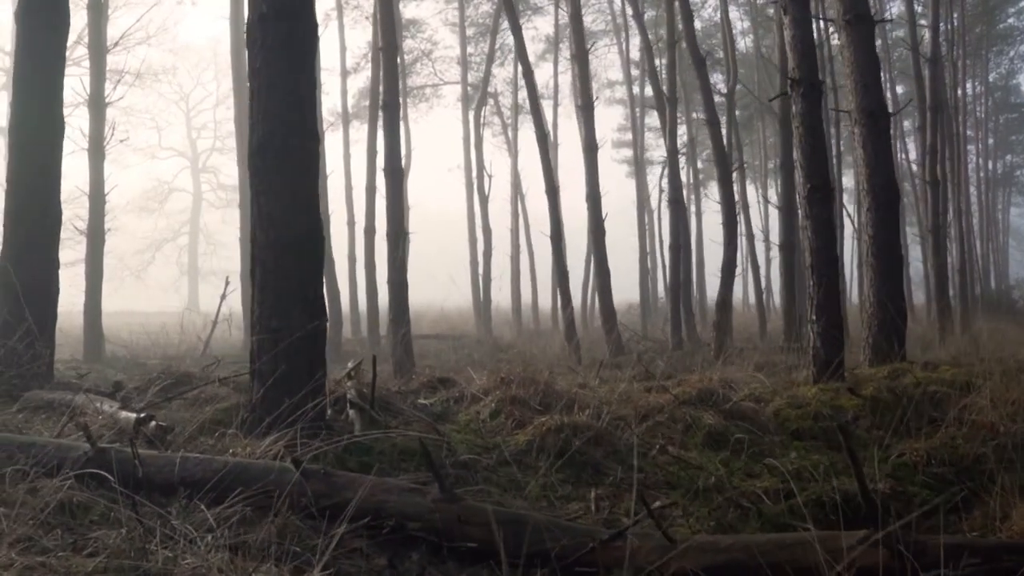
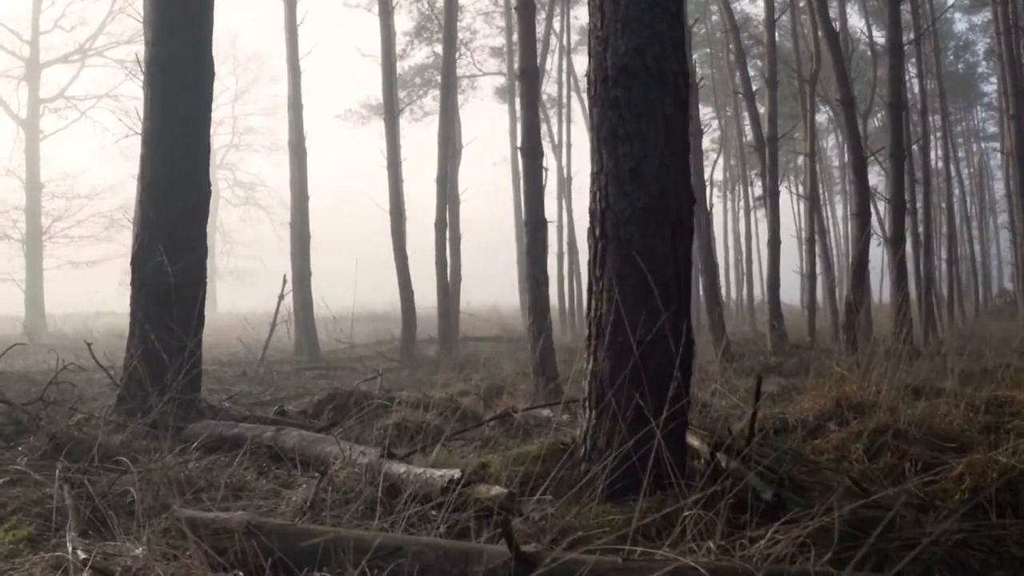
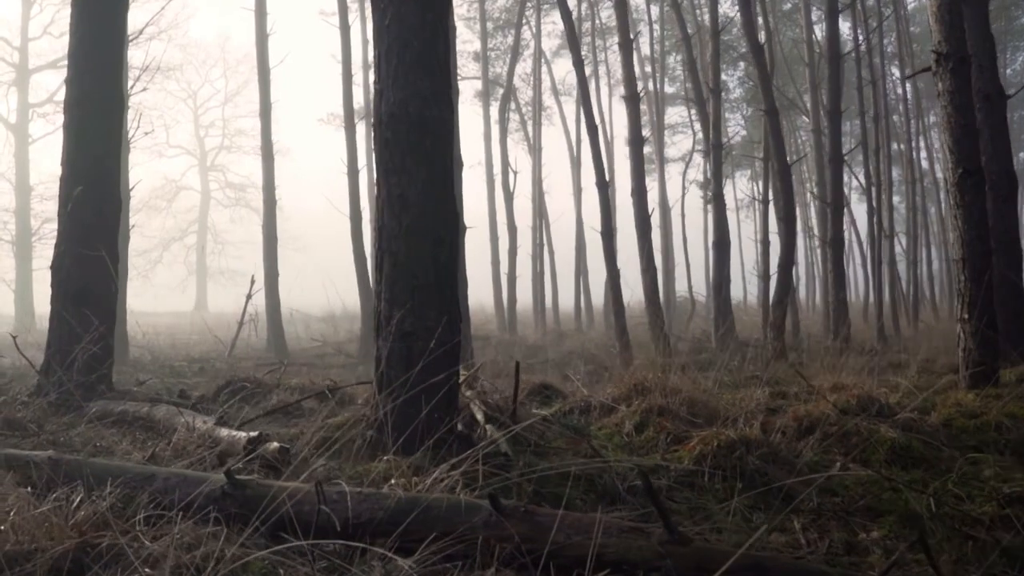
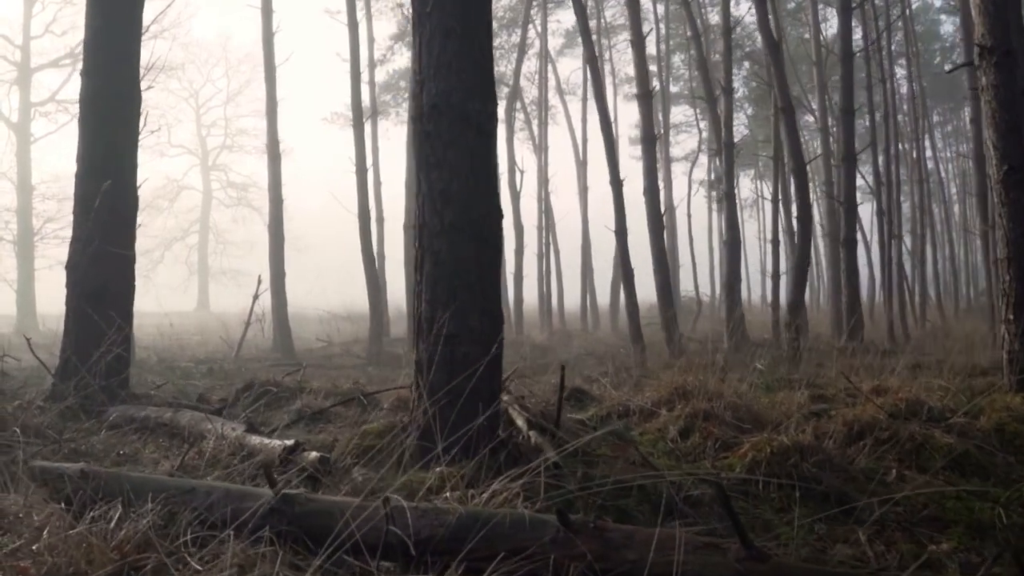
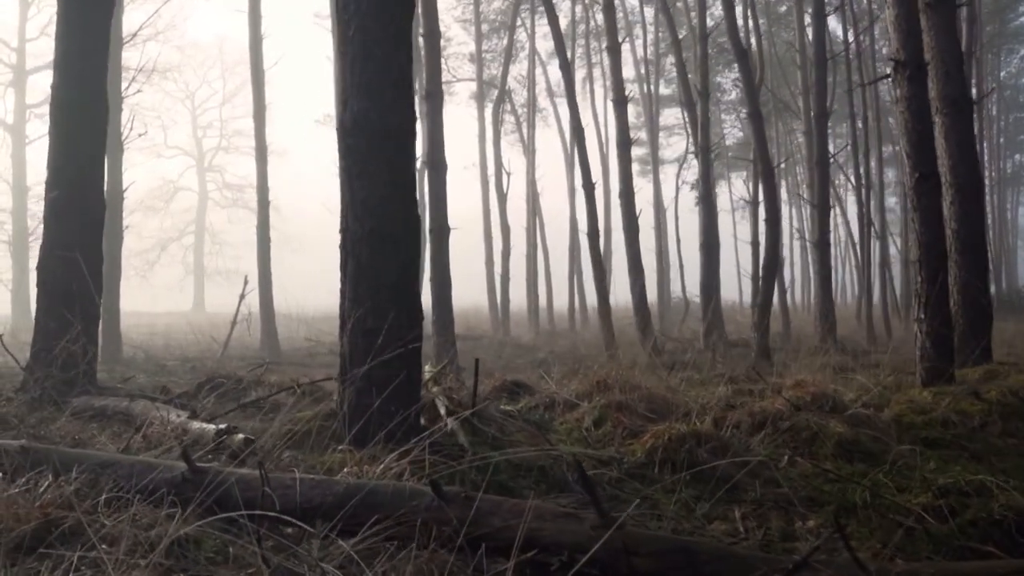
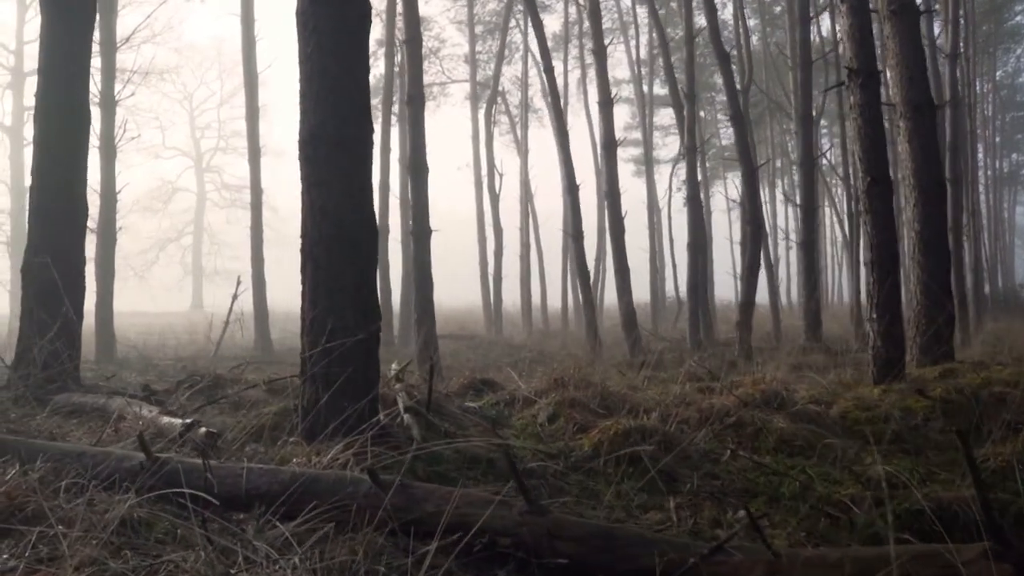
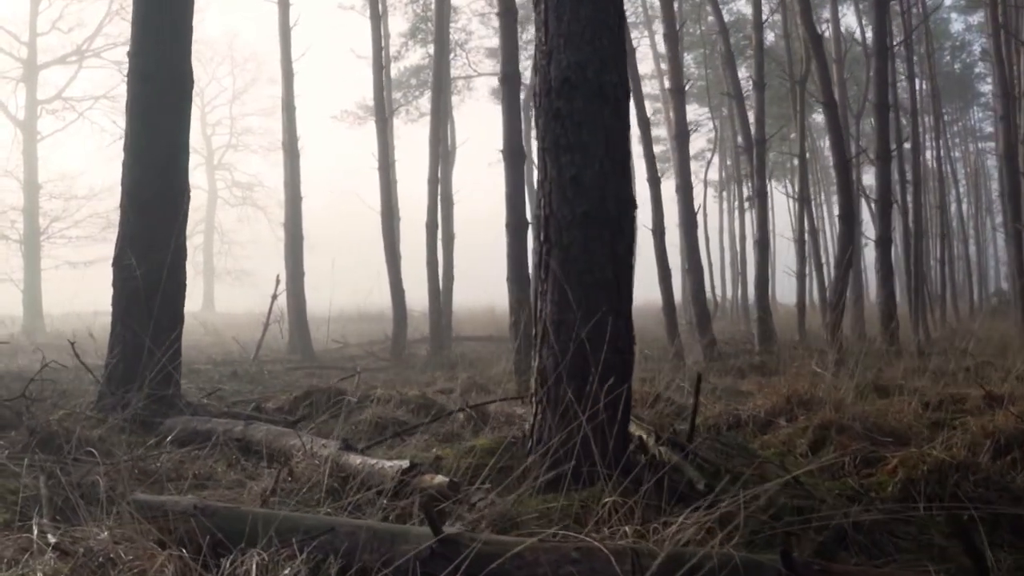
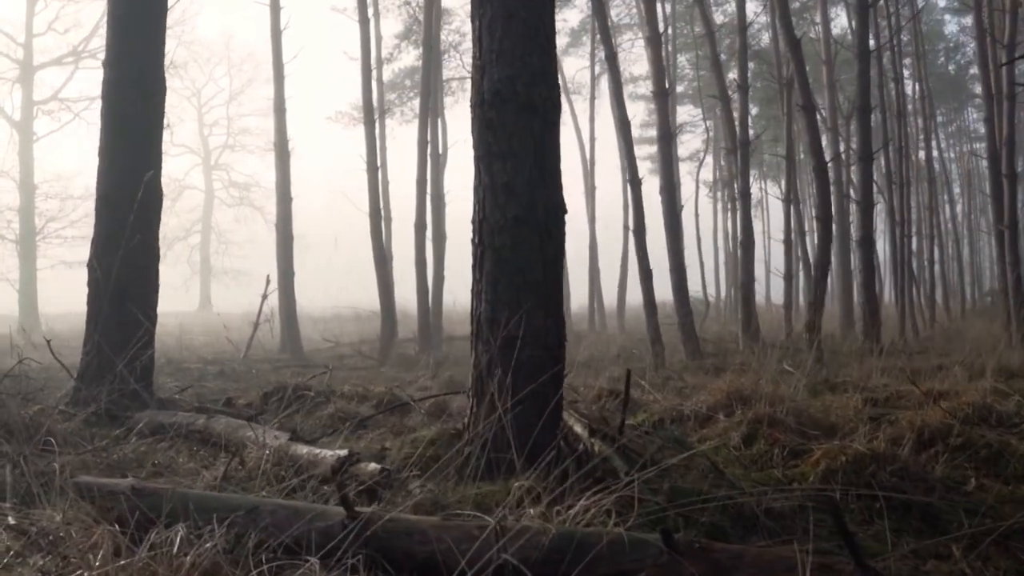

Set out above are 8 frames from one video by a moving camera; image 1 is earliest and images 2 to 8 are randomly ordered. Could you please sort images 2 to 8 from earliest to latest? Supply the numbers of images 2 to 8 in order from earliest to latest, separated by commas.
6, 5, 3, 4, 8, 7, 2
